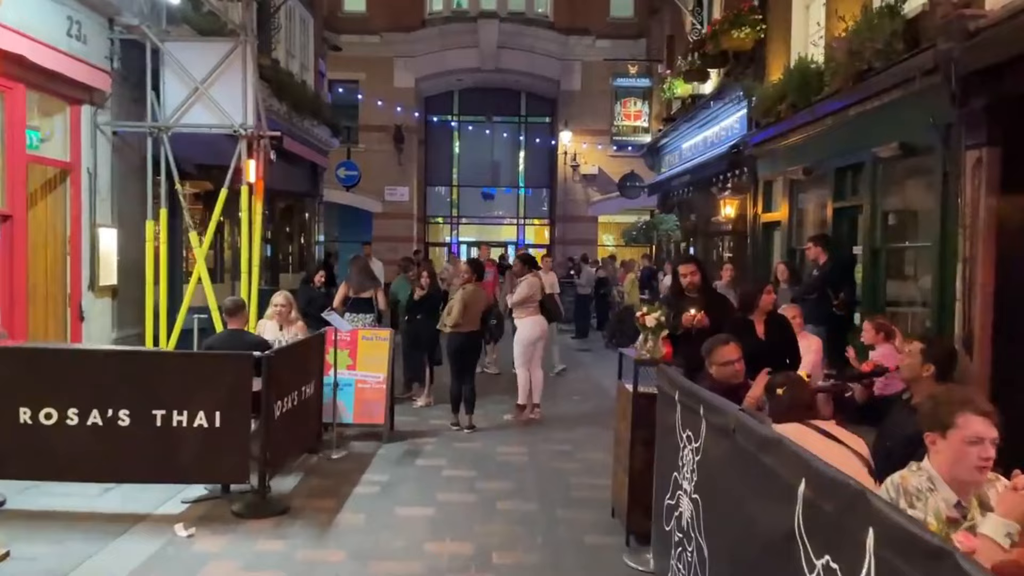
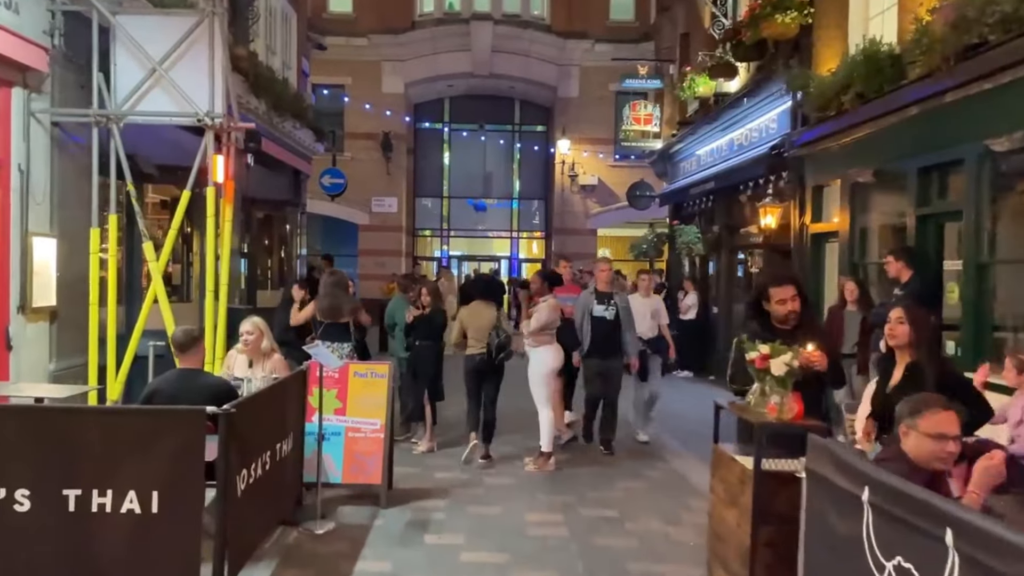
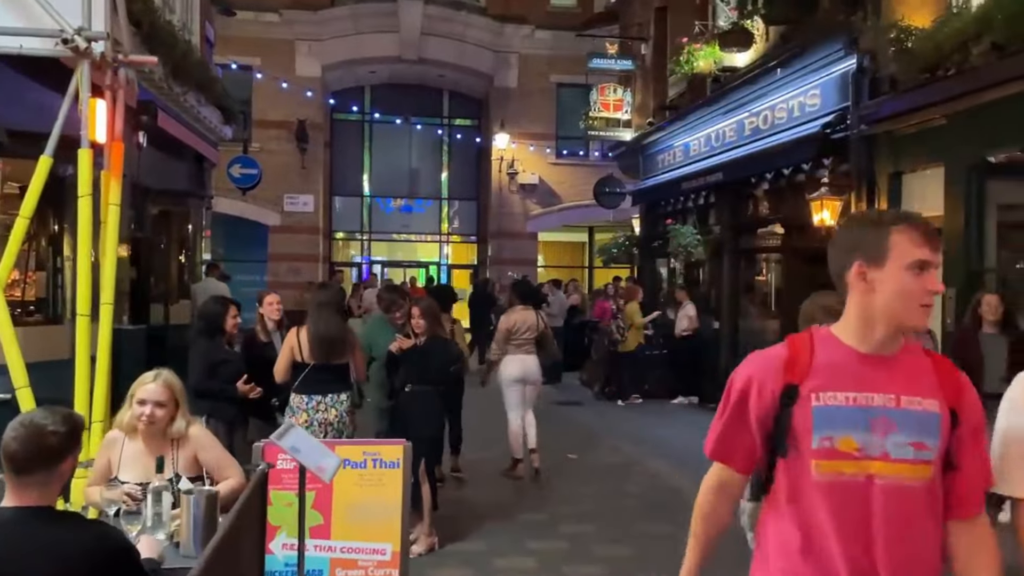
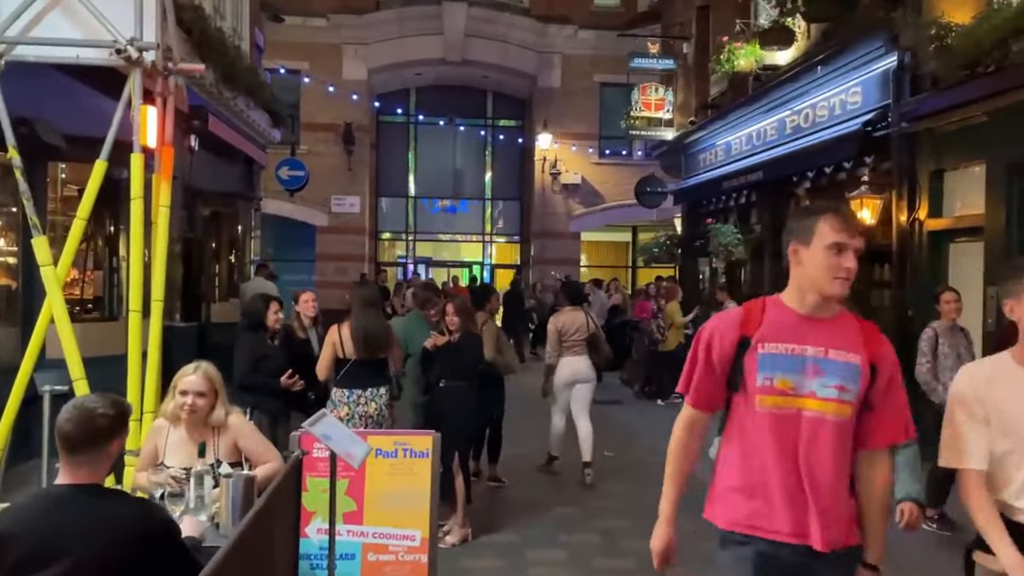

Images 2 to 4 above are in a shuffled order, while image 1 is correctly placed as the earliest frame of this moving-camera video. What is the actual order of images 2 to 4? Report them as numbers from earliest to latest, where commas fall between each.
2, 4, 3
